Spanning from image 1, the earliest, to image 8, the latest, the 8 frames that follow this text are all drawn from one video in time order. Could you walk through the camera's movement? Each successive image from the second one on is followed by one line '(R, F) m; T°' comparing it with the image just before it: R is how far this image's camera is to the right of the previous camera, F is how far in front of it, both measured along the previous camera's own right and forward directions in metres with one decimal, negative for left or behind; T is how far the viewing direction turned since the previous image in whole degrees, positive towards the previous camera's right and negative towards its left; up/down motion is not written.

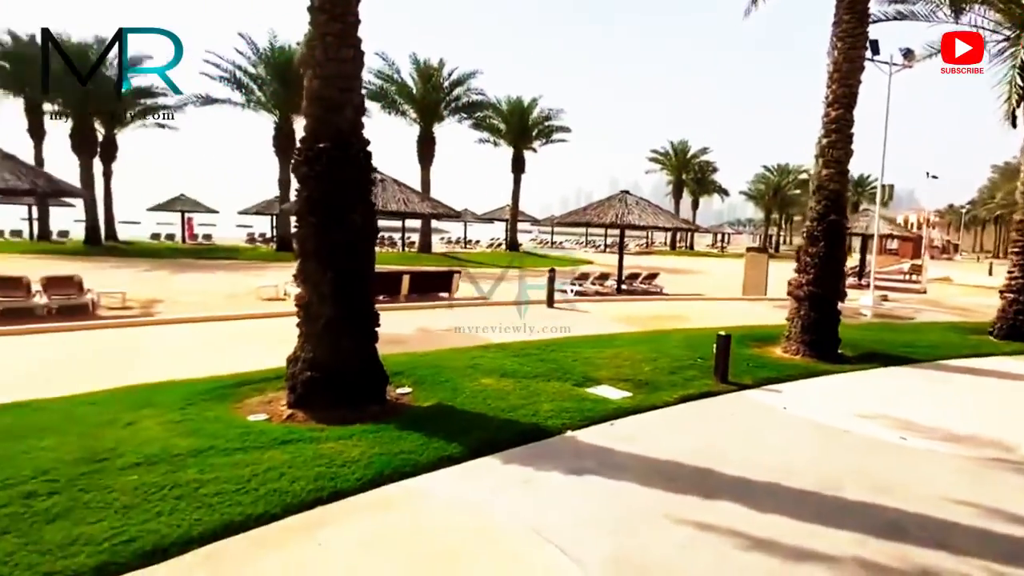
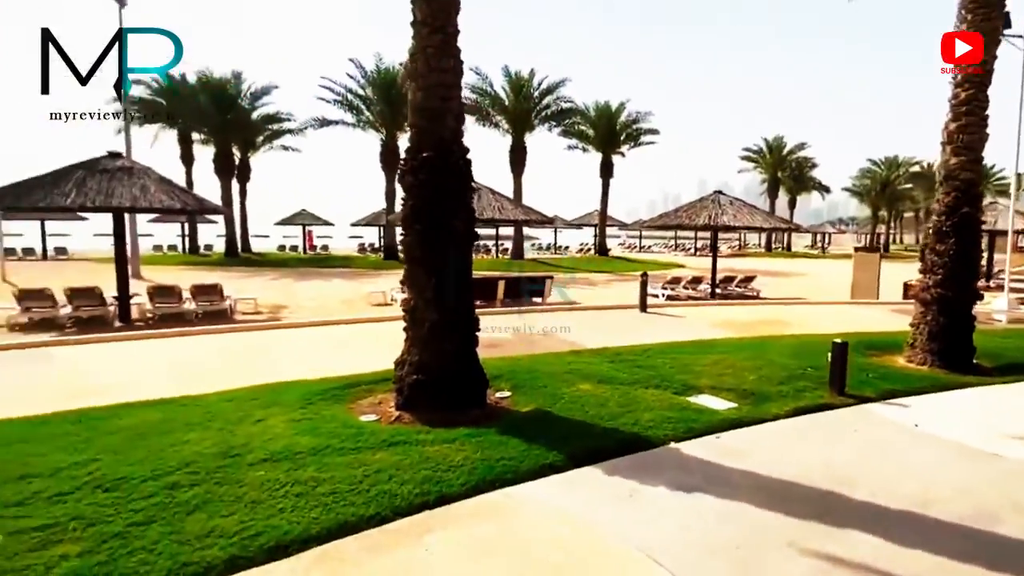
(-0.2, +0.1) m; -8°
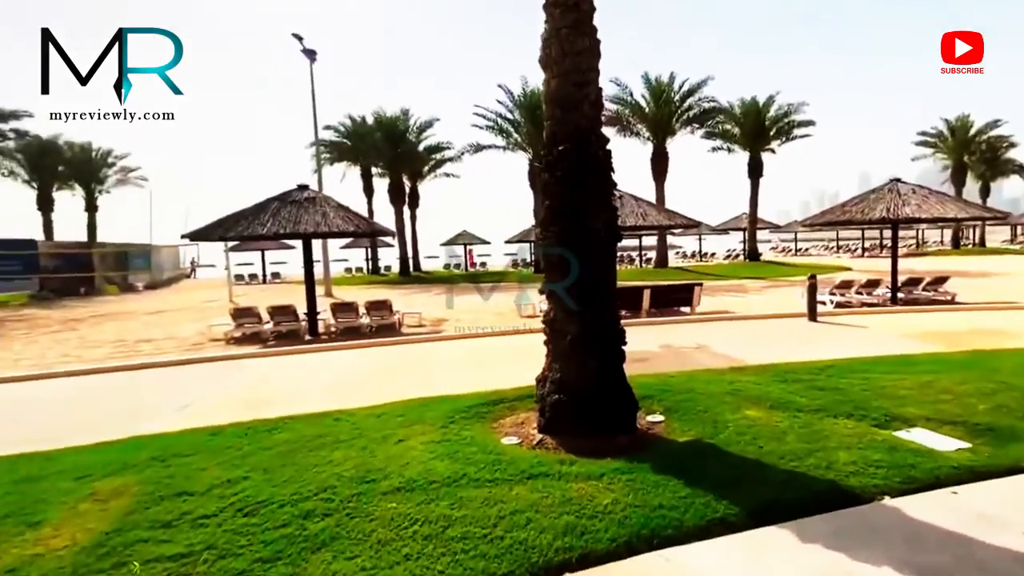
(-0.1, +0.8) m; -13°
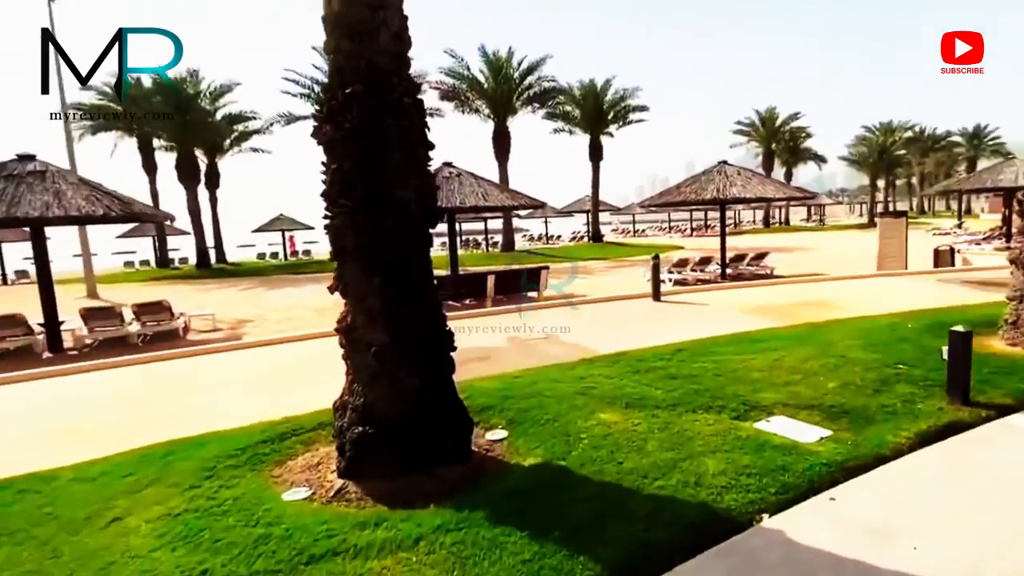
(+0.4, +1.2) m; +14°
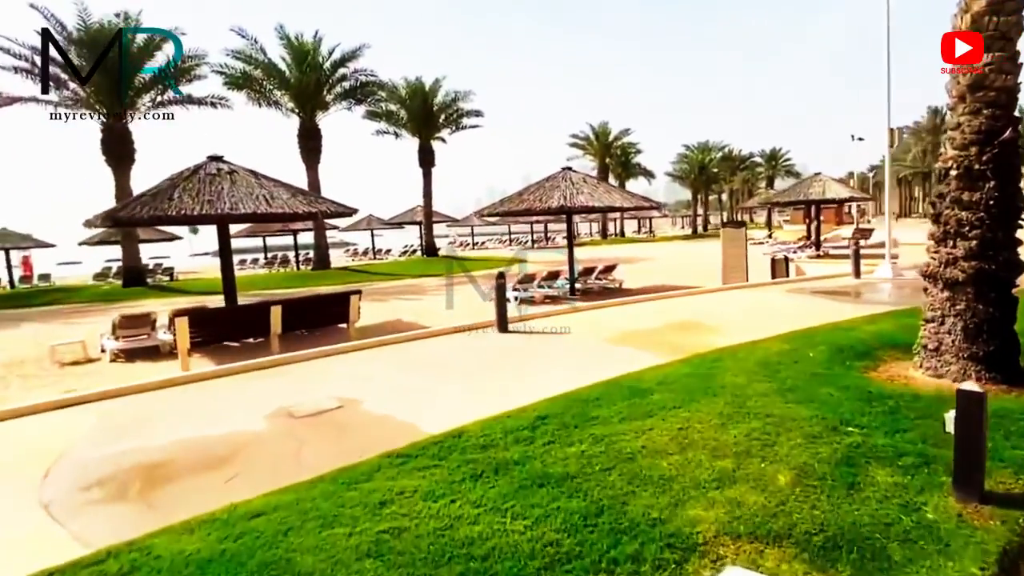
(+0.6, +2.7) m; +14°
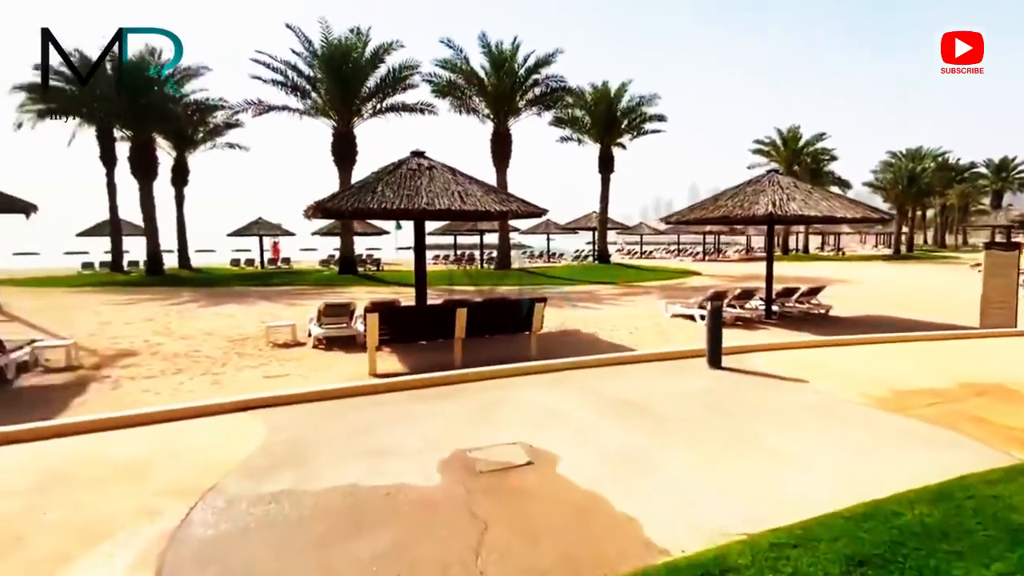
(-0.8, +1.7) m; -14°
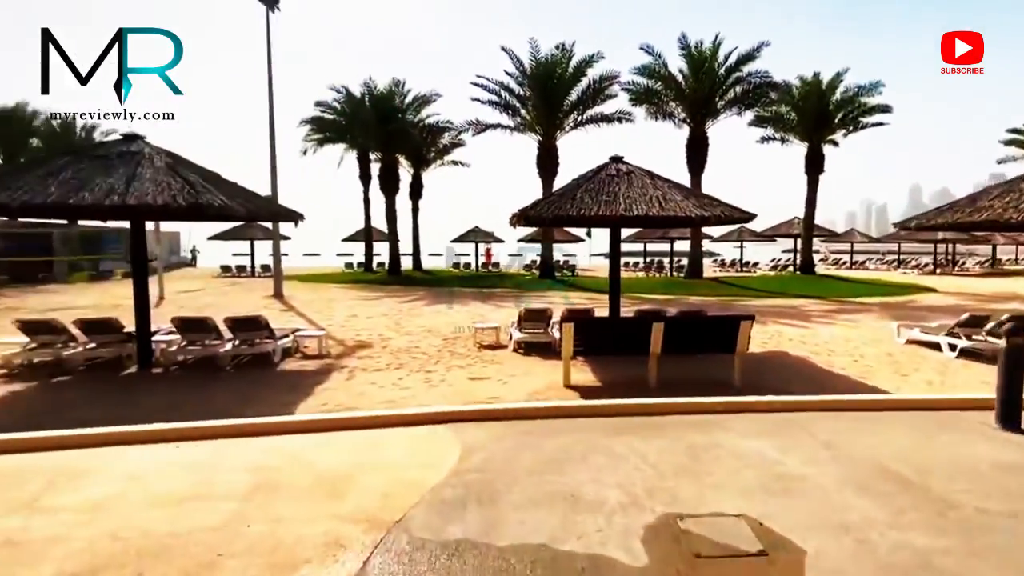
(-0.4, +0.9) m; -17°
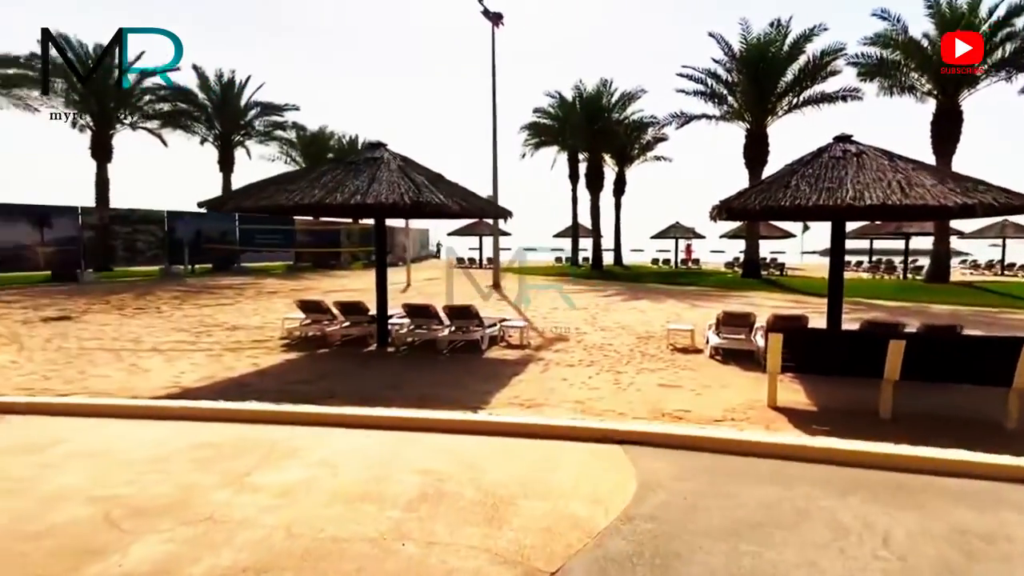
(0.0, +1.1) m; -18°
